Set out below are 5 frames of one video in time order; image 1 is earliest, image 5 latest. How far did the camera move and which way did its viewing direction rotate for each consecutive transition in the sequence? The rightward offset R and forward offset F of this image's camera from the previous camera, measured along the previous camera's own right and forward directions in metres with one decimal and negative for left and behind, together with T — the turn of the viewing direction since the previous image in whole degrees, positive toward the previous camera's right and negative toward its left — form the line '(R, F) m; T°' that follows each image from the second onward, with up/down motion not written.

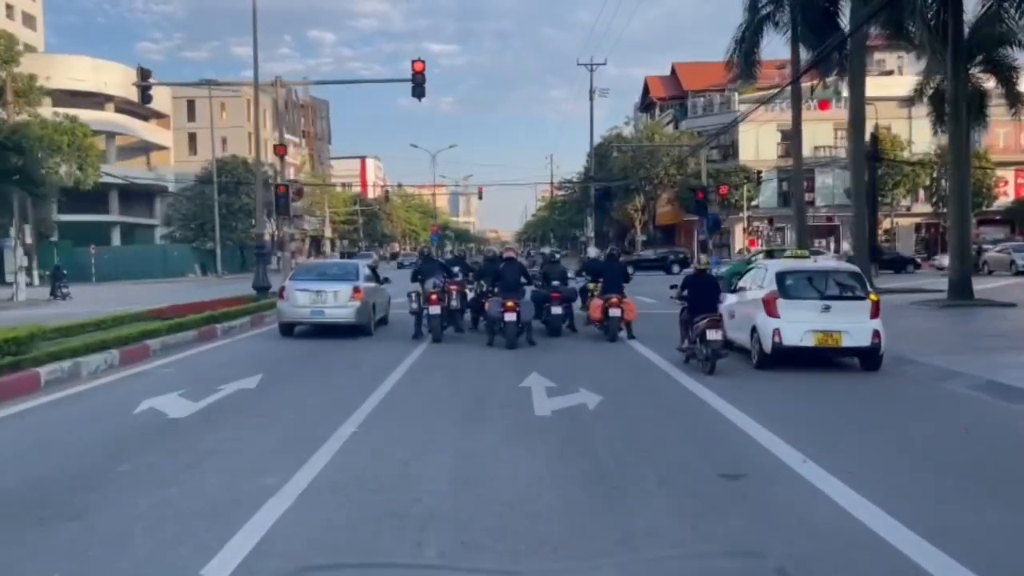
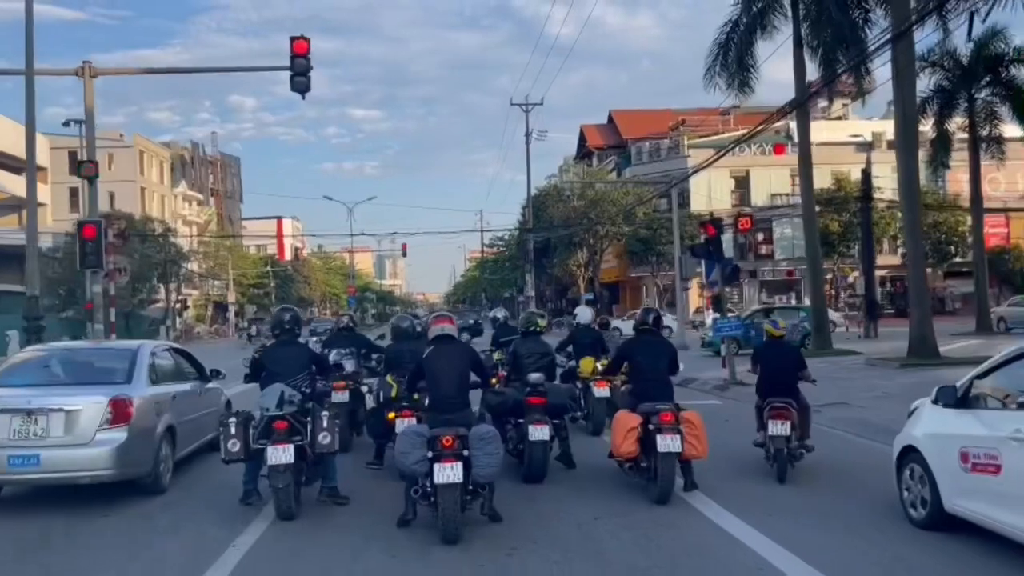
(-0.1, +10.9) m; +5°
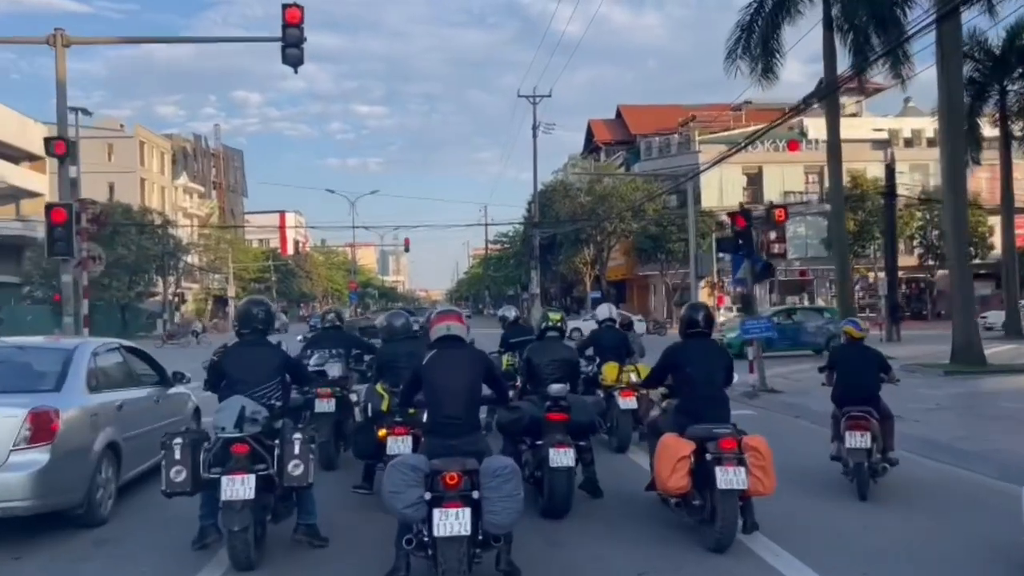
(-0.2, +2.1) m; 0°
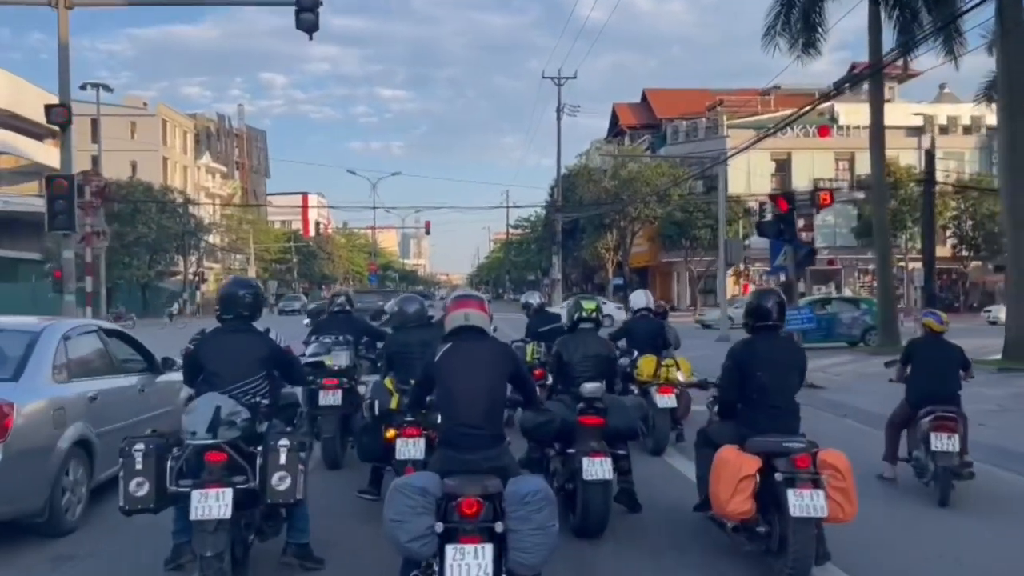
(-0.1, +1.3) m; -1°
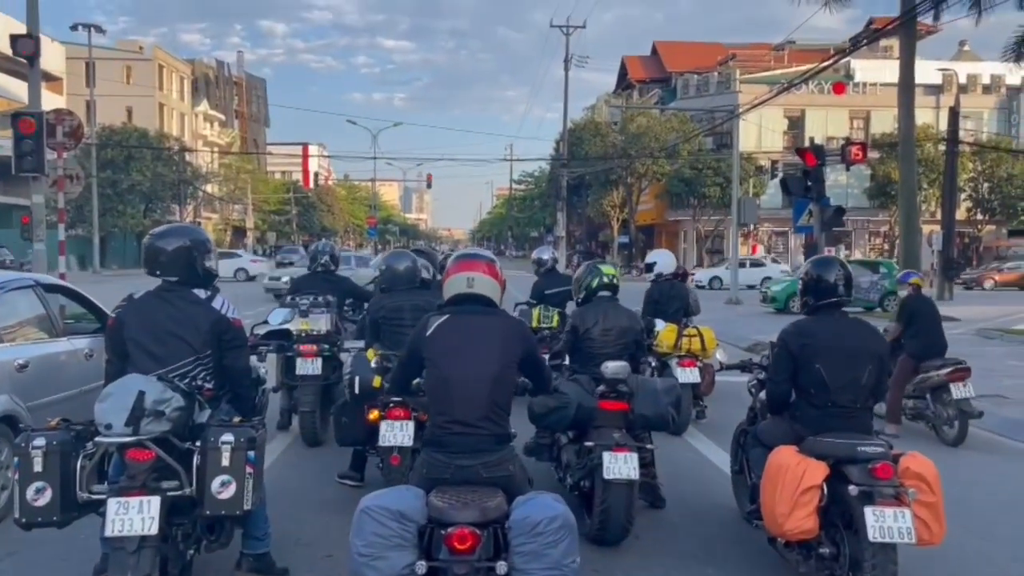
(-0.1, +1.4) m; 0°
